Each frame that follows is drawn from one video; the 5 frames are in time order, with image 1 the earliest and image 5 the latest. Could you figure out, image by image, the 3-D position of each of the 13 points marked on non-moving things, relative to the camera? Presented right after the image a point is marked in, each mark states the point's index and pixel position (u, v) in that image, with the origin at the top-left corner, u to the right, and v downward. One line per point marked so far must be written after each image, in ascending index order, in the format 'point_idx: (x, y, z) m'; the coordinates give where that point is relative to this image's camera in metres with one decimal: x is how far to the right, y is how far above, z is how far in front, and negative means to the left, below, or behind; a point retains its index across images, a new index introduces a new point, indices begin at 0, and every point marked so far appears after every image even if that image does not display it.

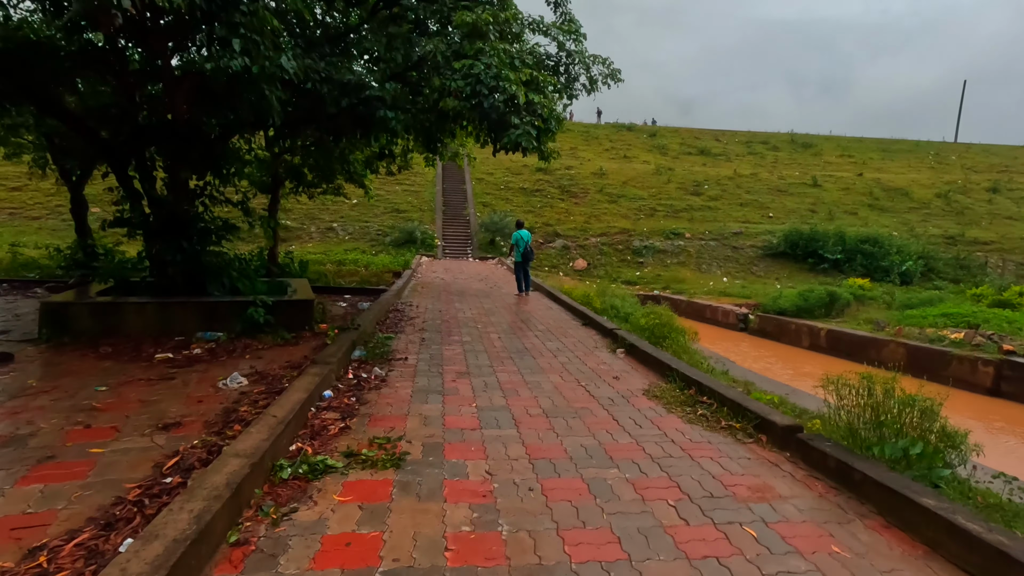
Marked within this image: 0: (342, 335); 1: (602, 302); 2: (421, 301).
0: (-1.8, -0.5, +5.8) m
1: (+2.0, -0.3, +11.8) m
2: (-1.8, -0.2, +10.2) m
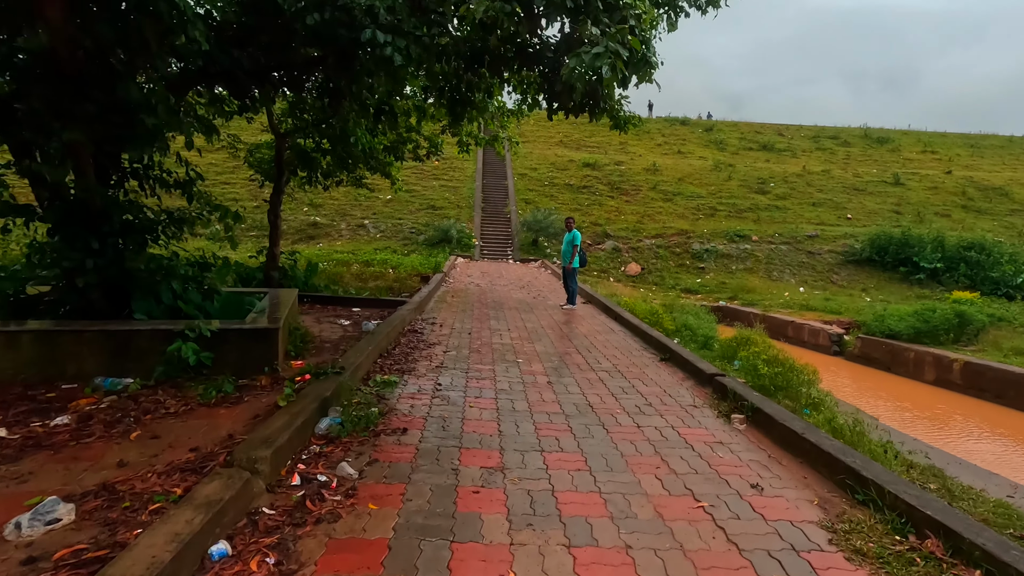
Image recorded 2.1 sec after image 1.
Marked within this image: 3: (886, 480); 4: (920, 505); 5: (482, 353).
0: (-1.4, -0.7, +3.8) m
1: (+2.8, -0.6, +9.5) m
2: (-1.0, -0.4, +8.1) m
3: (+2.0, -1.0, +2.9) m
4: (+2.0, -1.0, +2.6) m
5: (-0.3, -0.7, +5.9) m
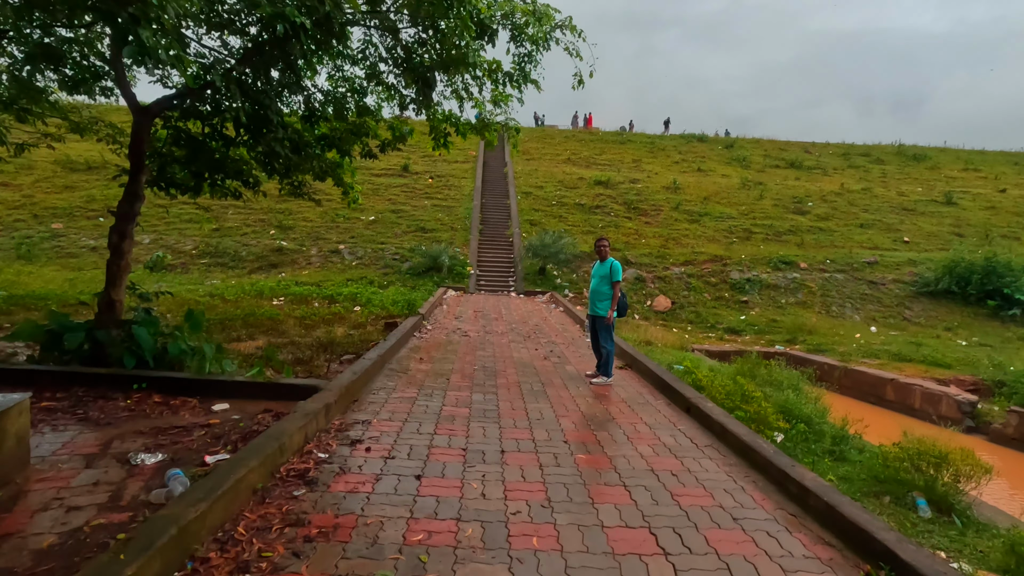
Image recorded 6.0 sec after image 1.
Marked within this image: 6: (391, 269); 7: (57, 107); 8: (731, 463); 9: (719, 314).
0: (-1.5, -1.1, +0.2) m
1: (+2.8, -1.3, +5.9) m
2: (-1.0, -1.1, +4.6) m
3: (+1.9, -1.4, -0.8) m
4: (+1.9, -1.4, -1.0) m
5: (-0.4, -1.3, +2.4) m
6: (-3.8, +0.6, +16.7) m
7: (-7.0, +2.8, +8.3) m
8: (+1.6, -1.2, +3.8) m
9: (+6.2, -0.8, +15.9) m
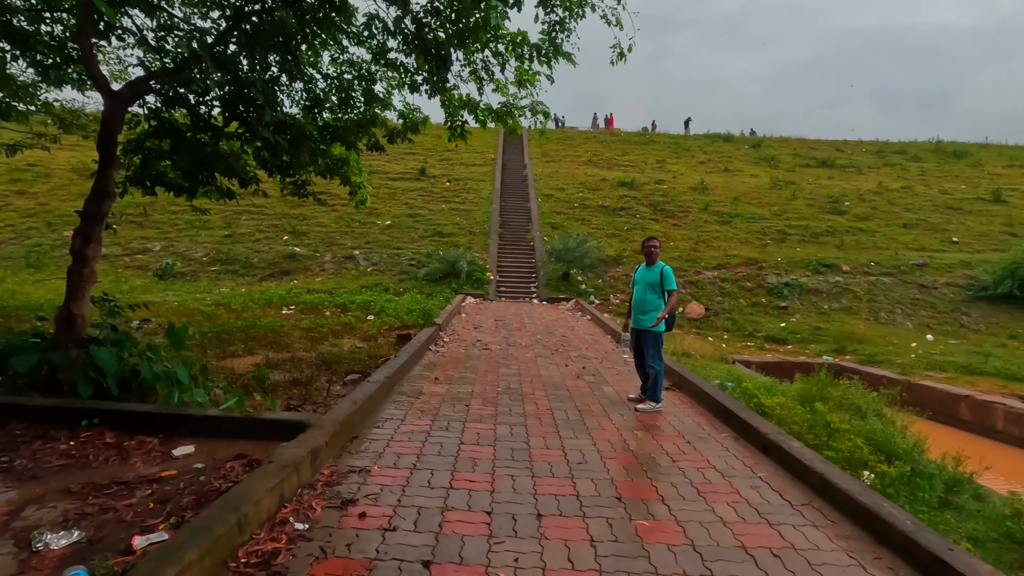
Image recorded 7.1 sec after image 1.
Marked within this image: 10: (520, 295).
0: (-1.4, -1.2, -0.6) m
1: (+3.1, -1.3, +4.8) m
2: (-0.8, -1.1, +3.7) m
3: (+2.0, -1.4, -1.7) m
4: (+1.9, -1.4, -2.0) m
5: (-0.2, -1.3, +1.5) m
6: (-3.1, +0.4, +15.9) m
7: (-6.7, +2.6, +7.6) m
8: (+1.8, -1.3, +2.9) m
9: (+6.8, -0.9, +14.8) m
10: (+0.2, -0.2, +15.7) m
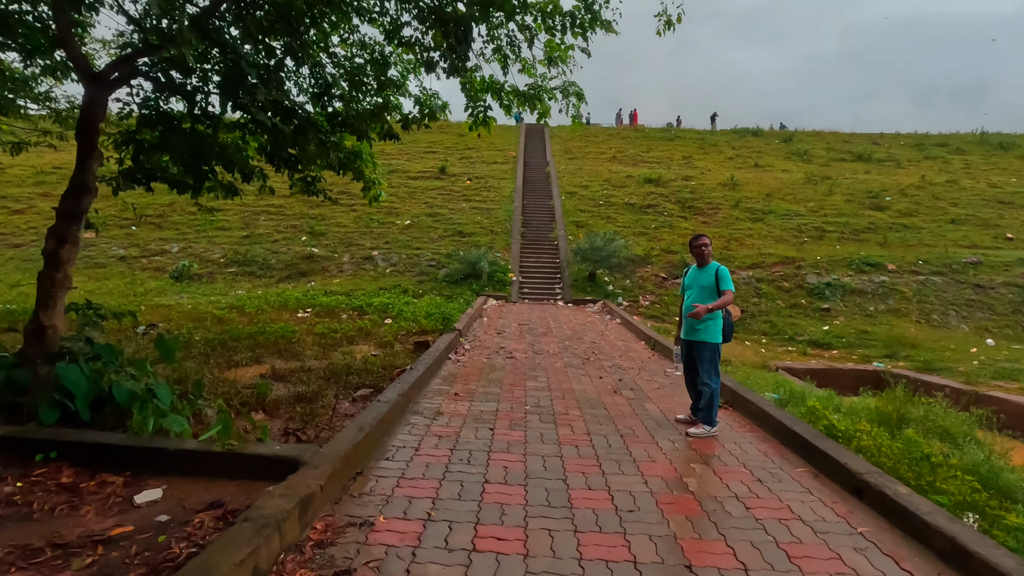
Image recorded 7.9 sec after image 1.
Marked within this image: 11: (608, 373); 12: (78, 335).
0: (-1.3, -1.2, -1.3) m
1: (+3.3, -1.4, +4.1) m
2: (-0.6, -1.2, +3.0) m
3: (+2.0, -1.5, -2.5) m
4: (+1.9, -1.5, -2.8) m
5: (-0.1, -1.4, +0.8) m
6: (-2.4, +0.3, +15.3) m
7: (-6.3, +2.6, +7.2) m
8: (+2.0, -1.3, +2.1) m
9: (+7.4, -0.9, +13.8) m
10: (+0.9, -0.2, +15.0) m
11: (+1.2, -1.0, +6.5) m
12: (-3.3, -0.4, +4.0) m
